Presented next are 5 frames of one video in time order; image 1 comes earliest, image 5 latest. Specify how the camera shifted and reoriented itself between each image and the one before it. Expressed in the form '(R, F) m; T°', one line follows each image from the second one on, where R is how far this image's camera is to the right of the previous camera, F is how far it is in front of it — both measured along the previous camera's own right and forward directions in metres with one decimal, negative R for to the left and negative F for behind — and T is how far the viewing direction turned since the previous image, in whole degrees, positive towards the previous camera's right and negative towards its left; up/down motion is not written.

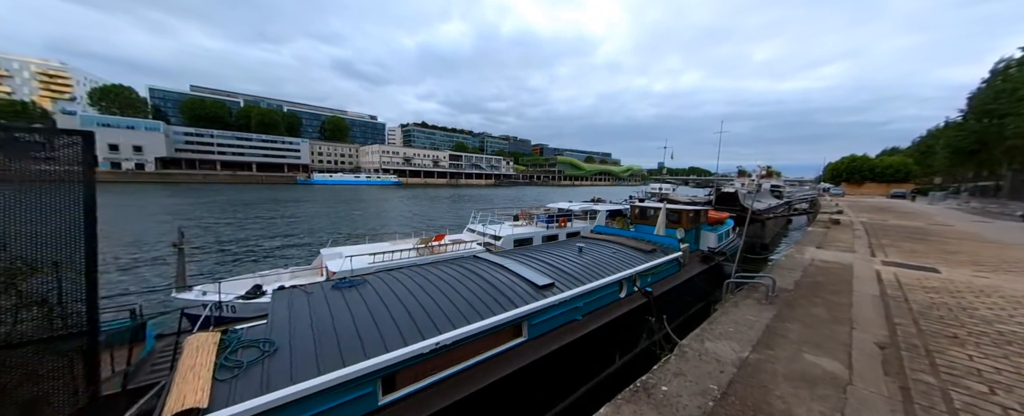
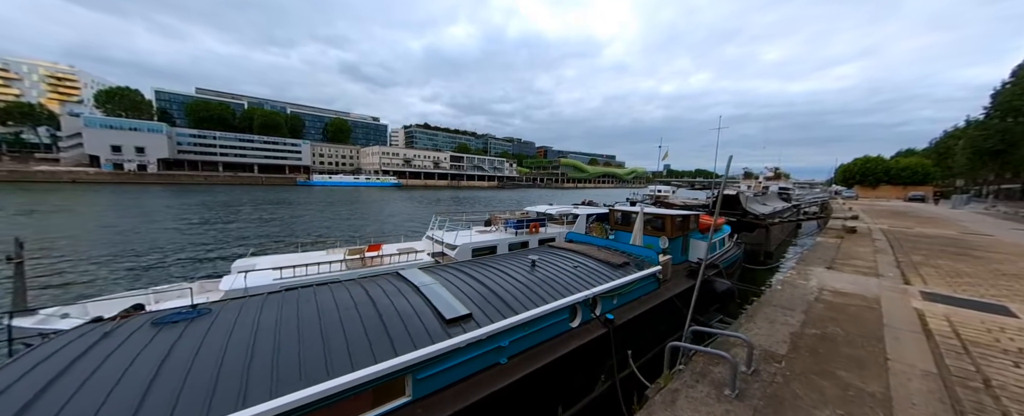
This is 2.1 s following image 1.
(+1.6, +1.5) m; -1°
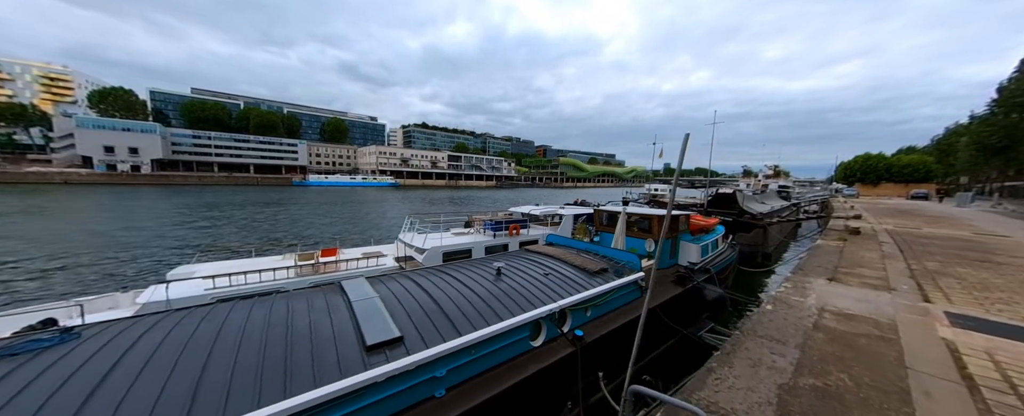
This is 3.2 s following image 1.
(+0.8, +0.8) m; 0°
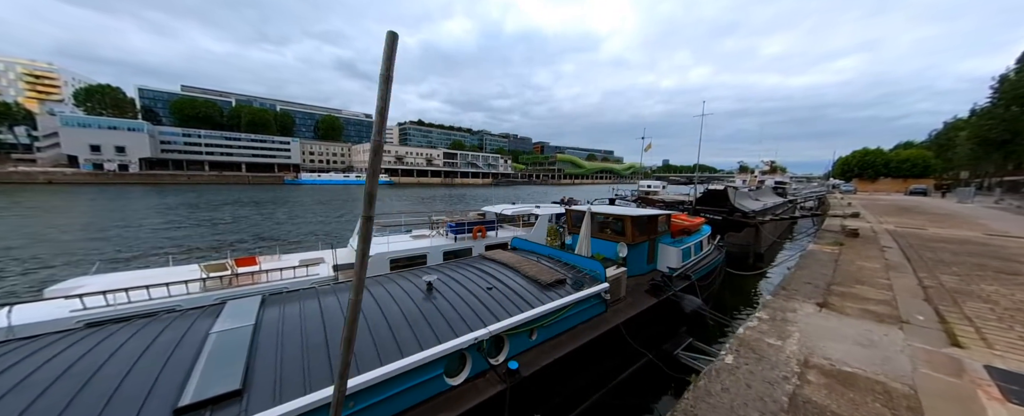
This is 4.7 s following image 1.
(+1.2, +1.0) m; 0°
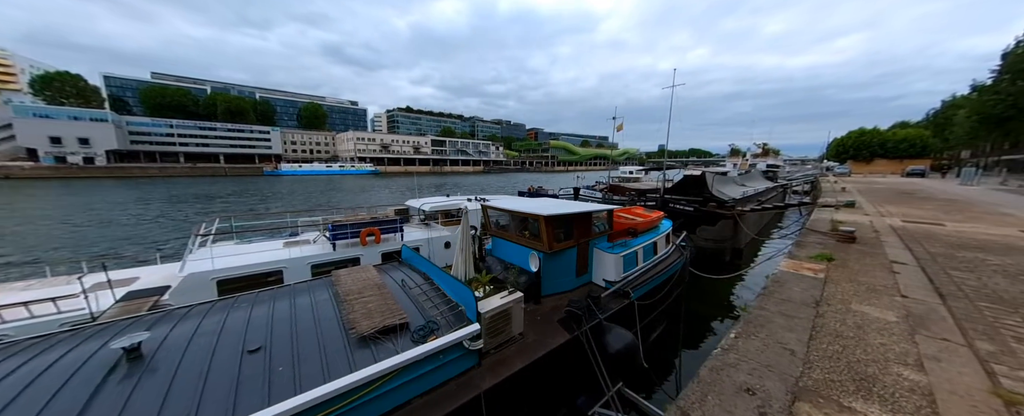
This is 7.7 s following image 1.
(+2.6, +2.2) m; +1°
